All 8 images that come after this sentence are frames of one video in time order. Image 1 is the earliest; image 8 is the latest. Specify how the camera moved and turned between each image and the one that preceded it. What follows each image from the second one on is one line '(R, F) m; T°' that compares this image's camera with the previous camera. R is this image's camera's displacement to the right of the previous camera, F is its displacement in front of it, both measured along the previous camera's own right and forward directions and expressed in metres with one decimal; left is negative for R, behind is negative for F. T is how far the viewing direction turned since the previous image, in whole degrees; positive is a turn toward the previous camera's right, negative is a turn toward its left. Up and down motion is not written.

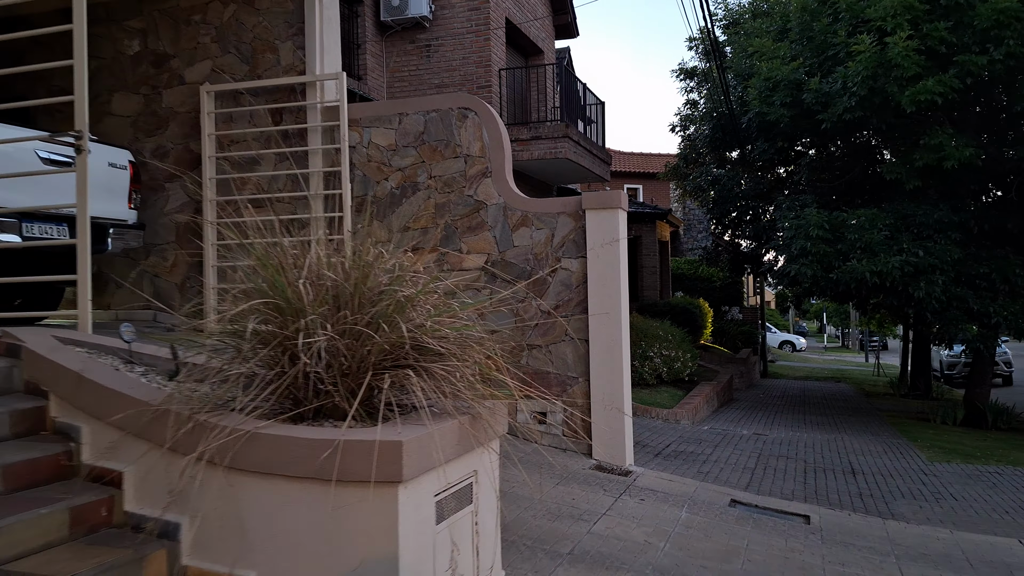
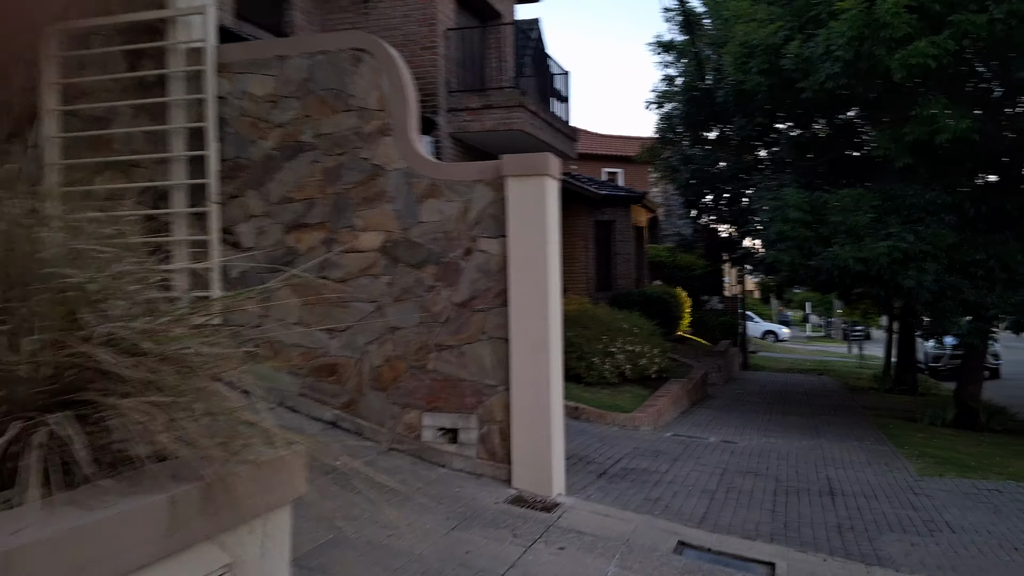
(+0.6, +1.5) m; +1°
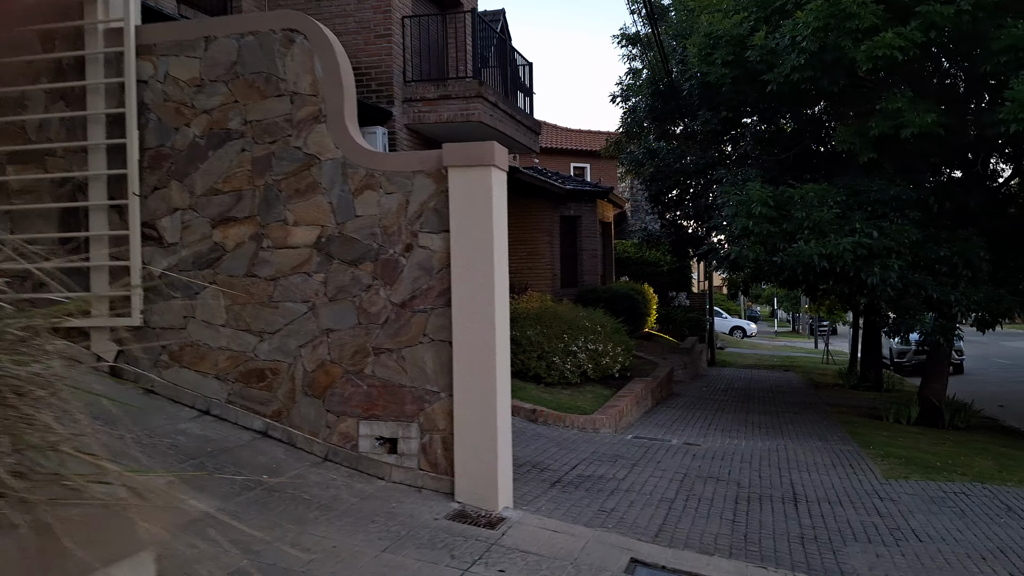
(+0.2, +0.4) m; +2°
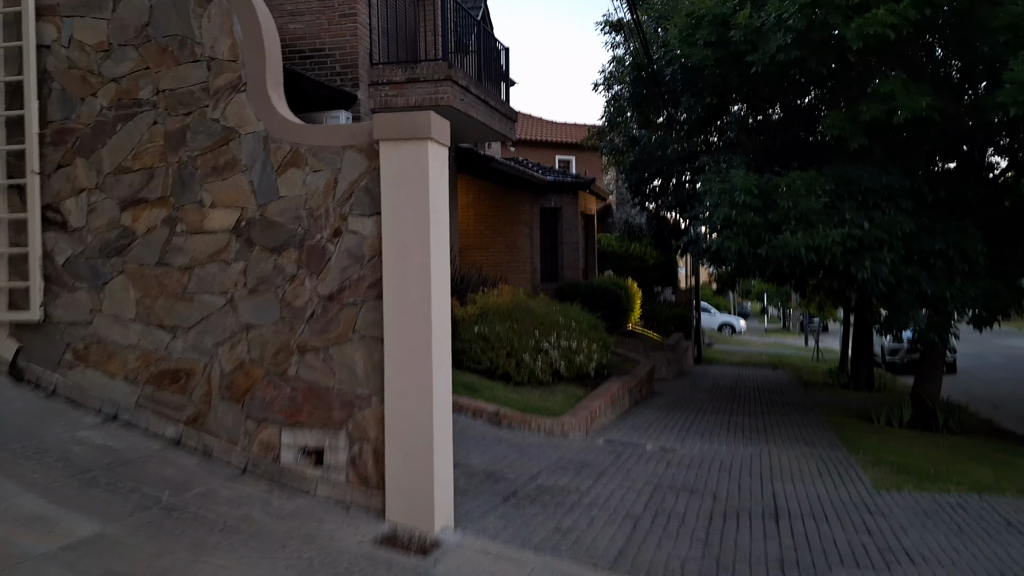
(+0.3, +0.7) m; +1°
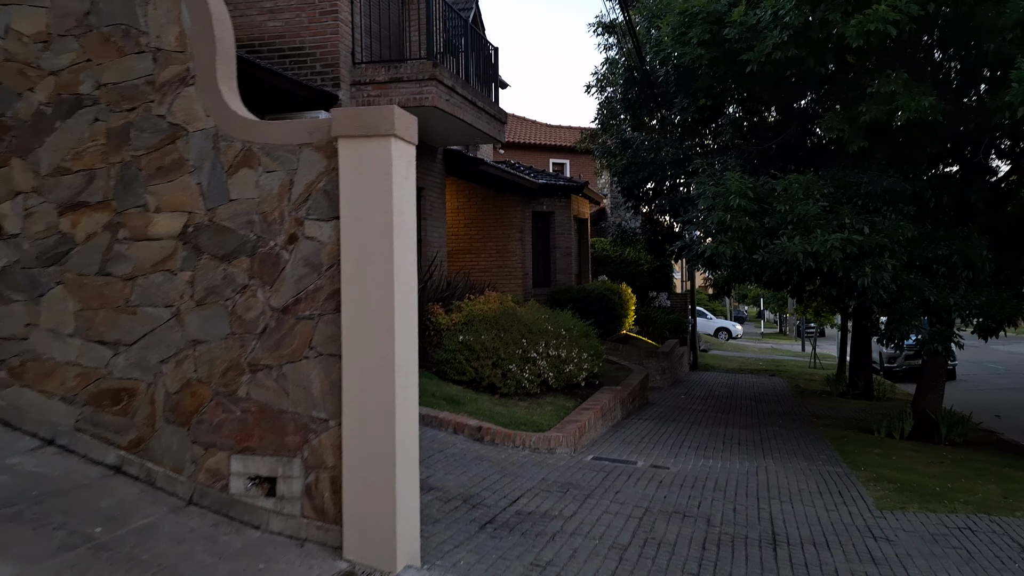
(+0.1, +0.5) m; 0°
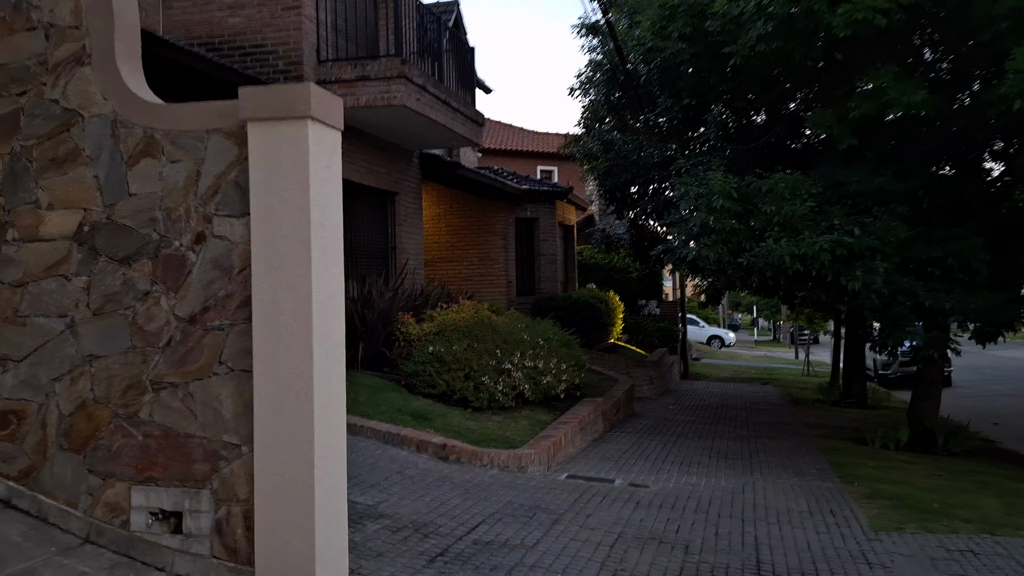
(+0.3, +0.6) m; 0°
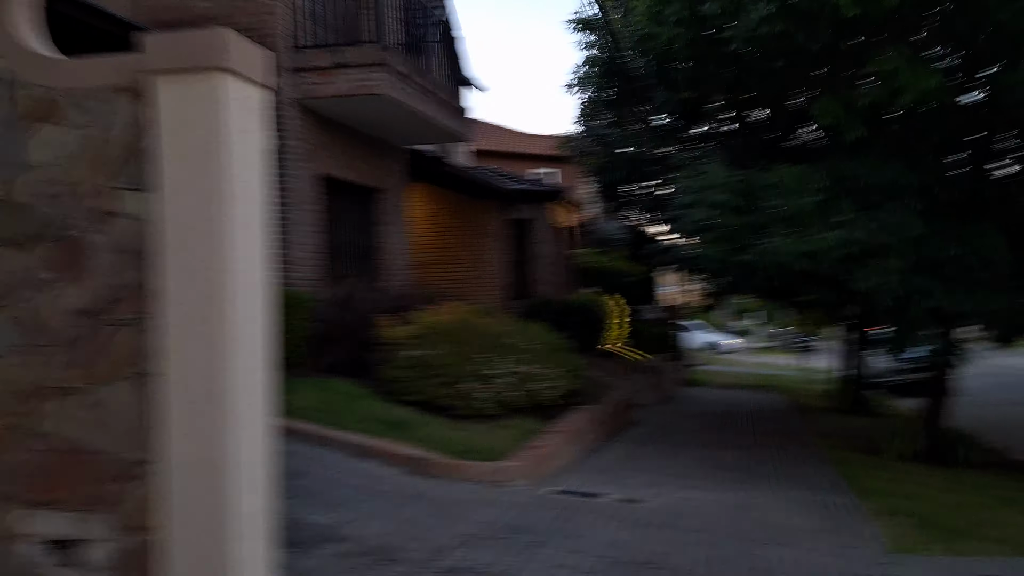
(+0.1, +0.6) m; 0°
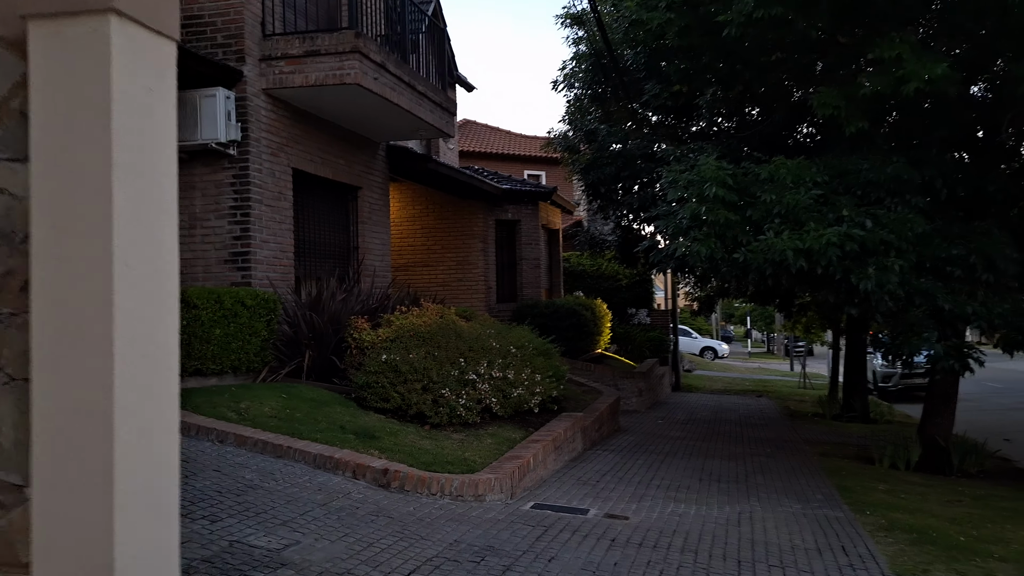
(+0.2, +0.5) m; 0°
